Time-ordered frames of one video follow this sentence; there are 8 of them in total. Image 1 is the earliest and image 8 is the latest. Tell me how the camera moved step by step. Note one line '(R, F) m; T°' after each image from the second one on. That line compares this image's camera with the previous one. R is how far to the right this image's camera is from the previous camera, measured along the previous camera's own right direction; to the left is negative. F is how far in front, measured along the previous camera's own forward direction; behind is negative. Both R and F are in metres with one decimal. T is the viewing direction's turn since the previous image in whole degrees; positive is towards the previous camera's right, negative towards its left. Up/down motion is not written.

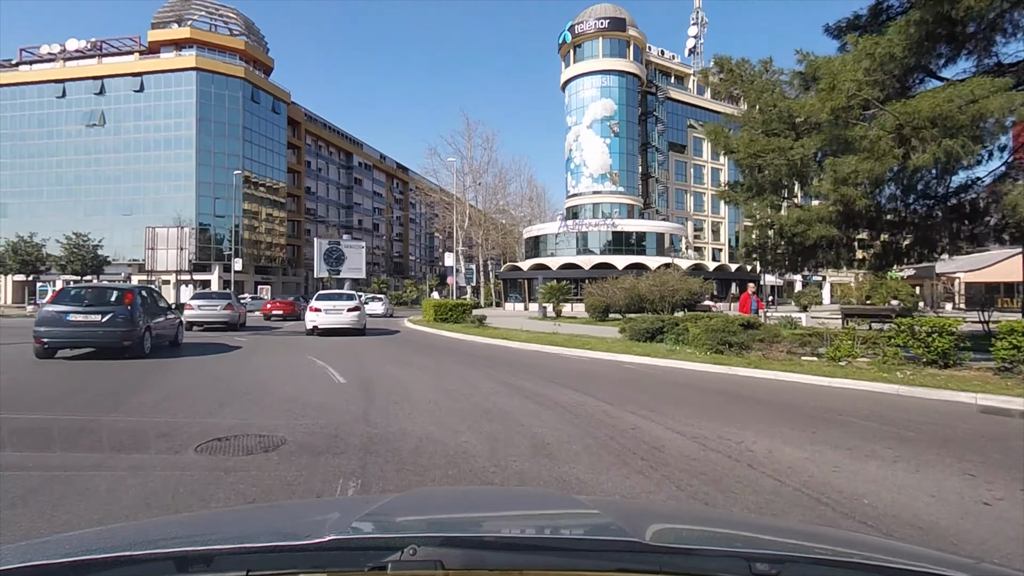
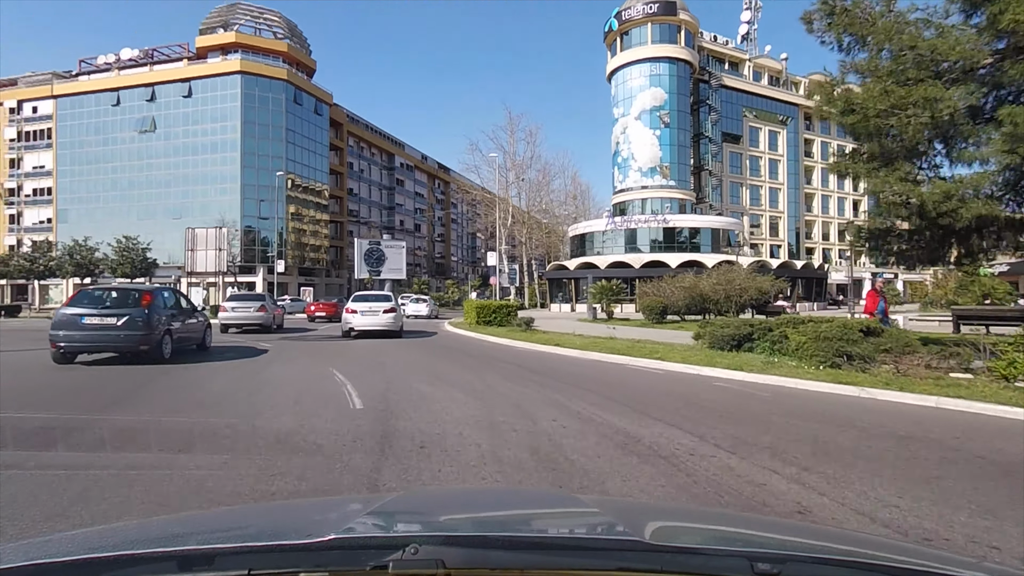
(+0.2, +0.3) m; -5°
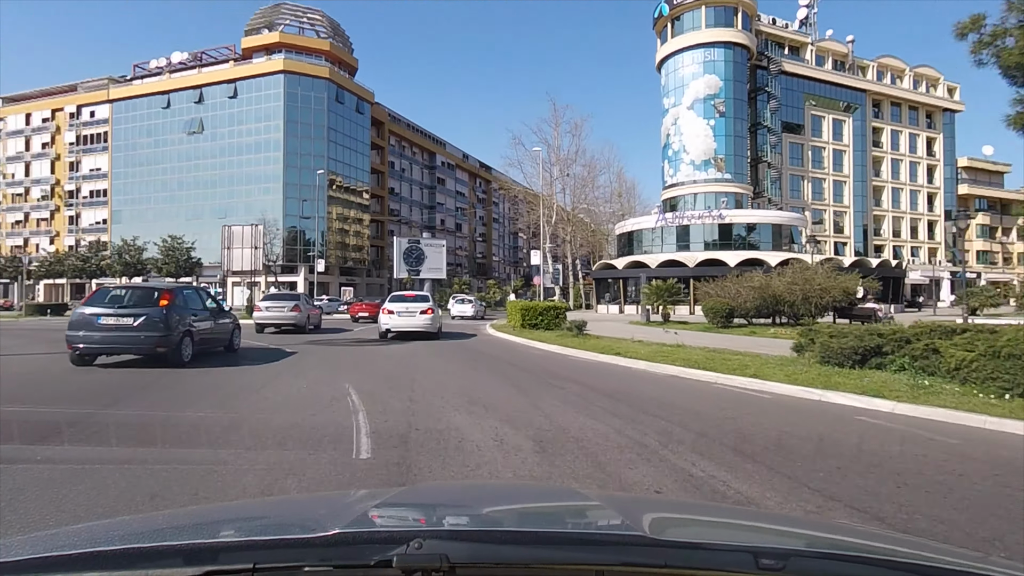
(+0.1, +0.3) m; -5°
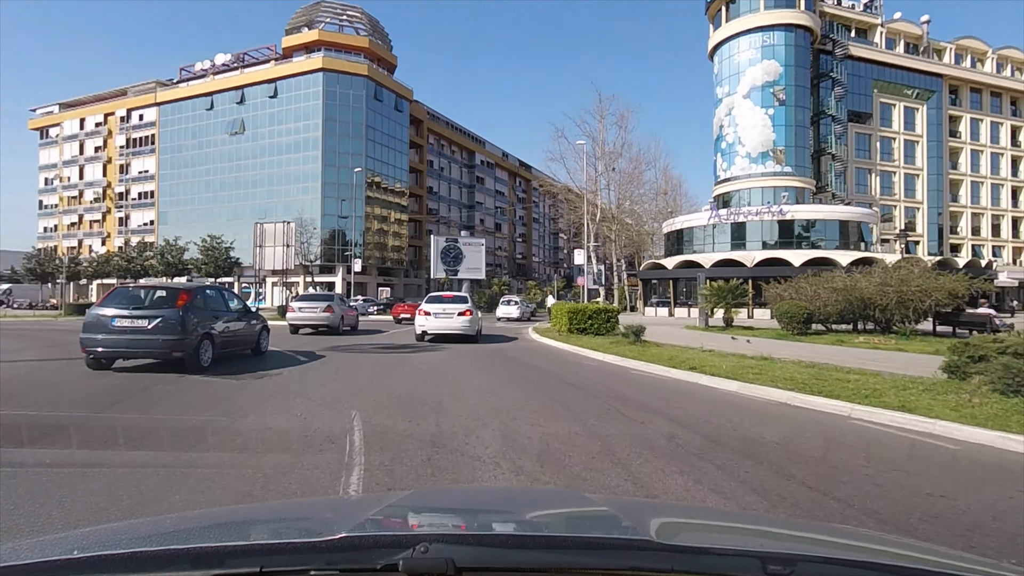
(+0.1, +0.3) m; -4°
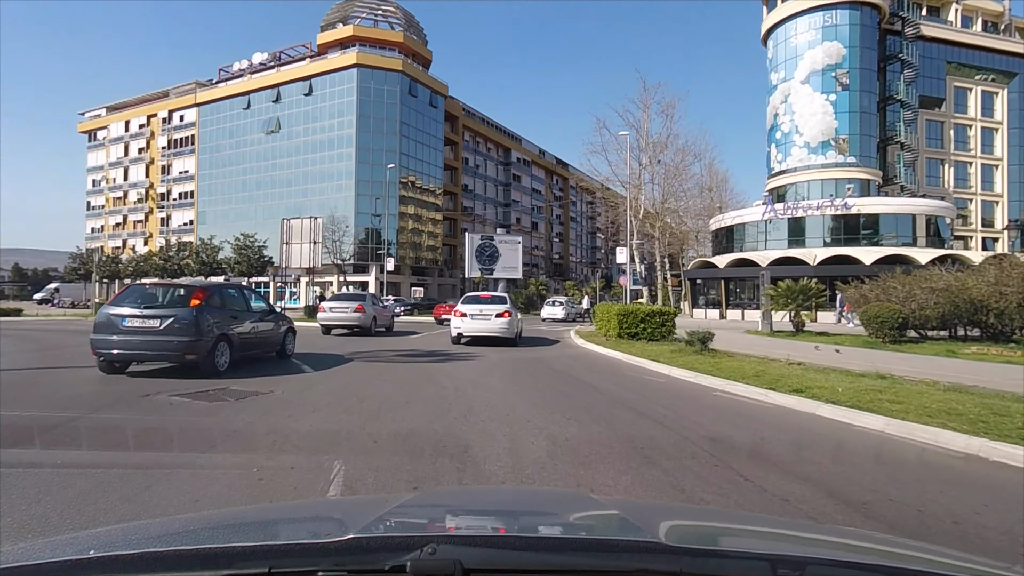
(0.0, +0.3) m; -4°
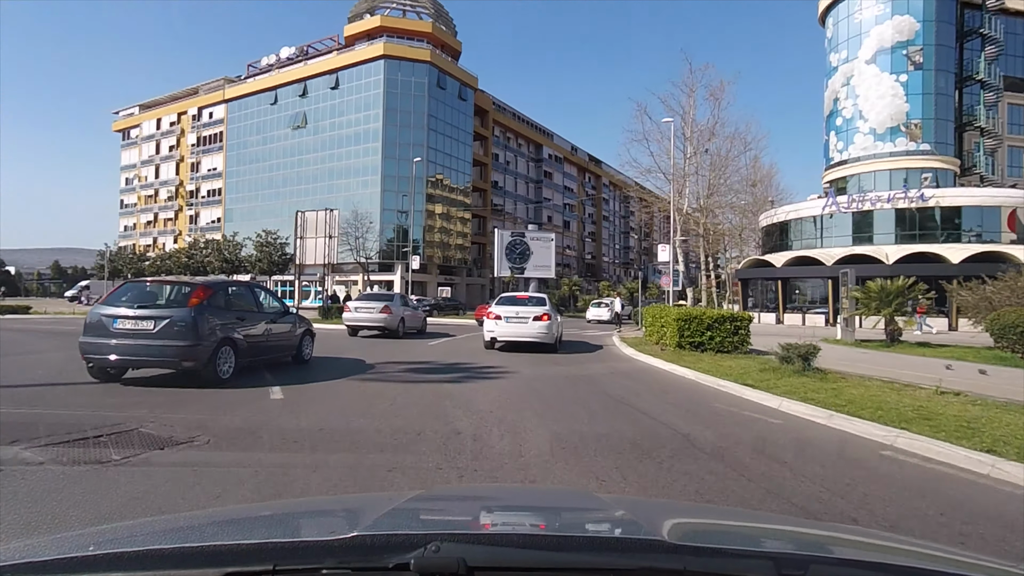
(0.0, +0.4) m; -3°
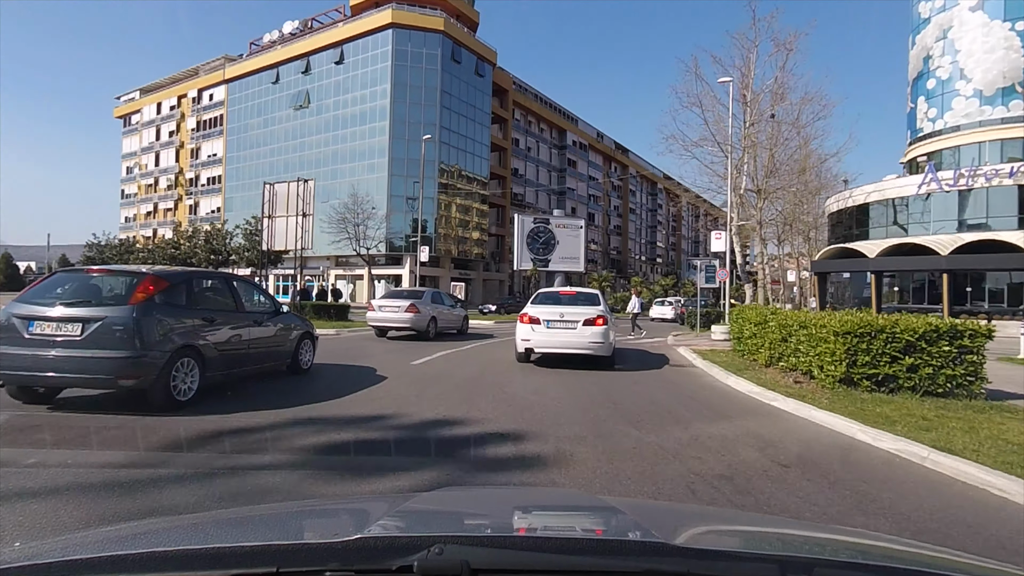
(0.0, +0.8) m; -2°
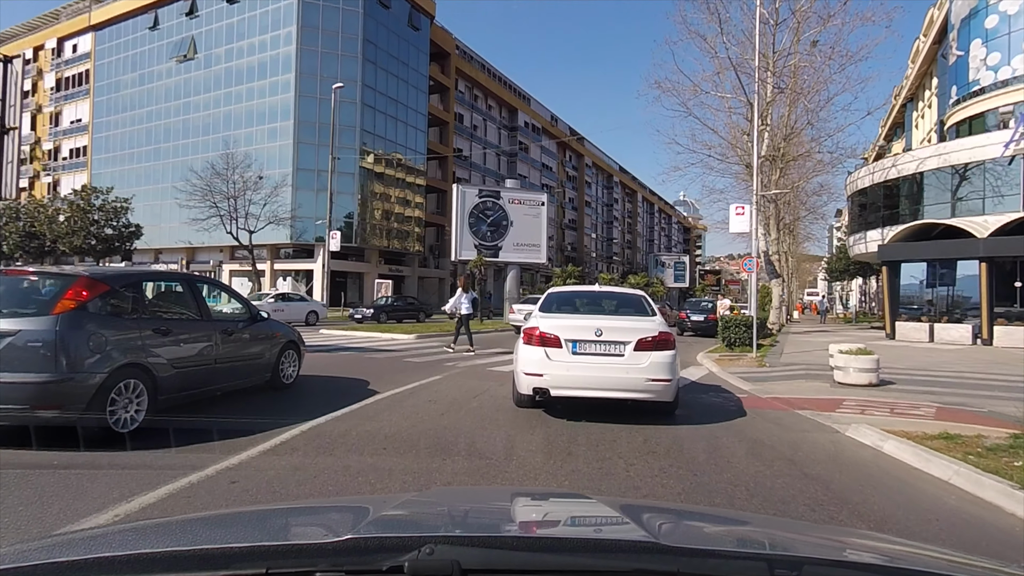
(0.0, +1.2) m; +5°
